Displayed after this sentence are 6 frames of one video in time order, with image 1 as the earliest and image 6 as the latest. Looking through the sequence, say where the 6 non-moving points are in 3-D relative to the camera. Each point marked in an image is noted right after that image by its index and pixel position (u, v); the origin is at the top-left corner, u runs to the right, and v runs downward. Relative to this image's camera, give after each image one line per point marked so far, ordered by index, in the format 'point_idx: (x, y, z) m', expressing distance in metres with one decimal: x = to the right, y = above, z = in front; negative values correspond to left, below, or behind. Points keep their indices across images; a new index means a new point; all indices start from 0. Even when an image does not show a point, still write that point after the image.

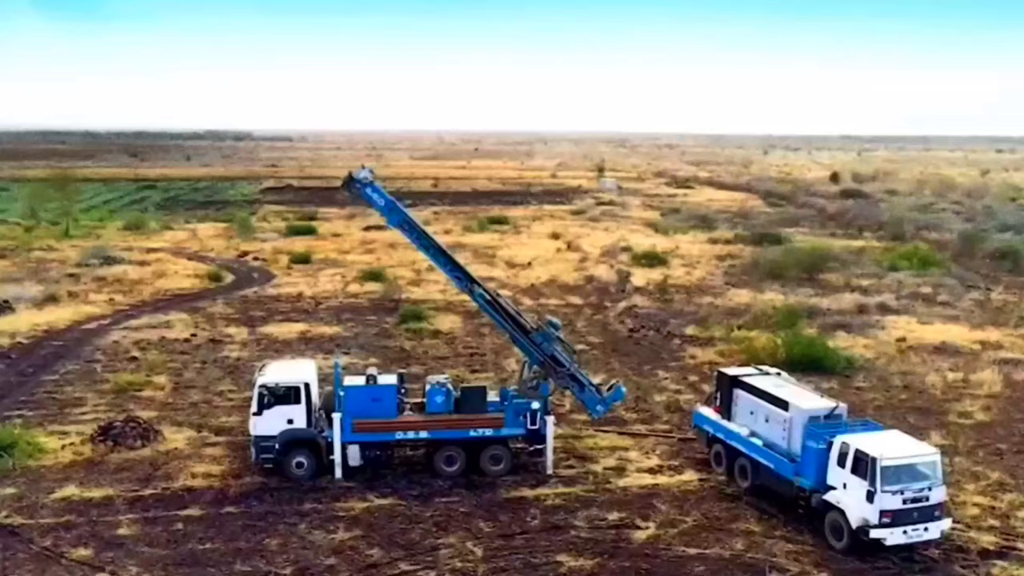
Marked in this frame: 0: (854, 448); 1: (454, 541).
0: (+6.2, -2.9, +17.8) m
1: (-1.1, -4.8, +18.5) m
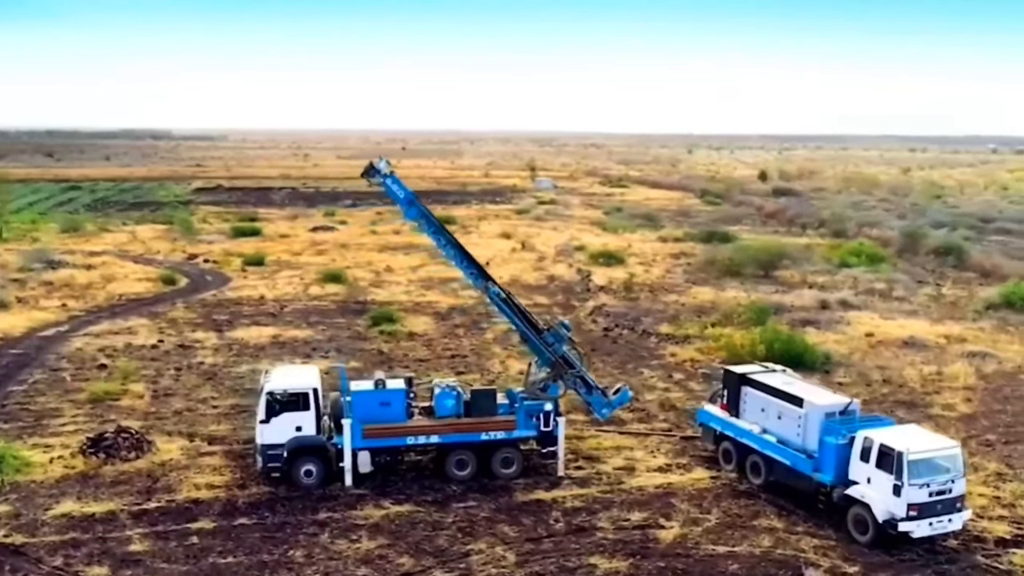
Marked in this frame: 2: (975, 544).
0: (+6.8, -2.9, +18.1) m
1: (-0.5, -4.8, +18.2) m
2: (+8.7, -4.8, +18.5) m
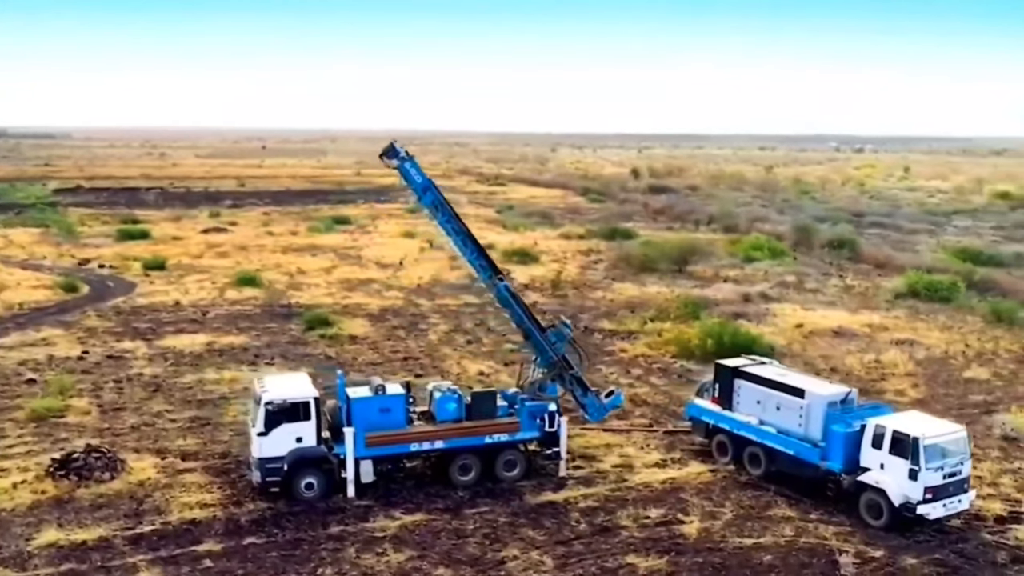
0: (+7.2, -2.7, +18.8) m
1: (+0.1, -4.8, +17.8) m
2: (+9.2, -4.6, +19.4) m
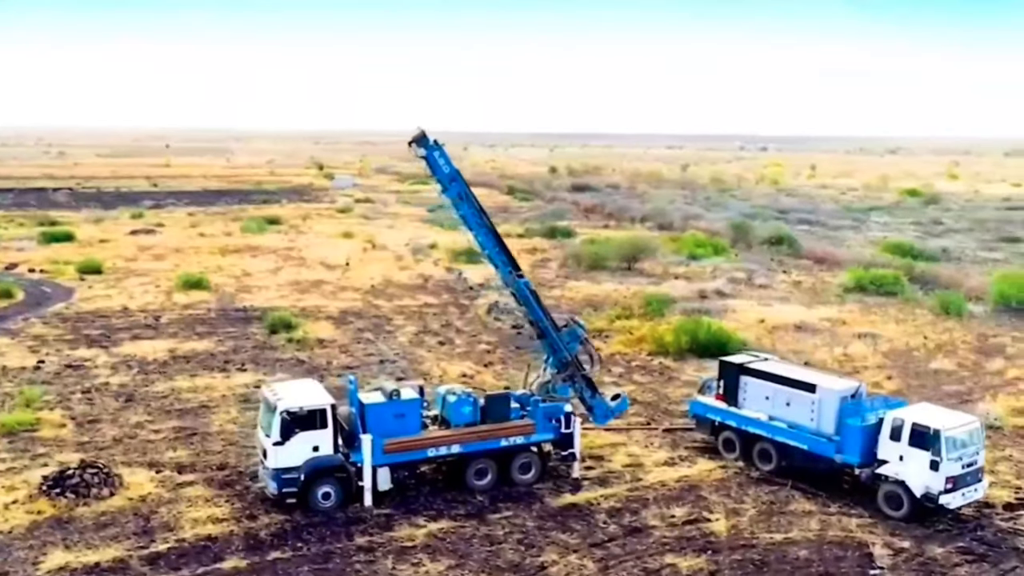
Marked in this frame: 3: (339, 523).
0: (+7.8, -2.6, +19.1) m
1: (+0.8, -4.8, +17.5) m
2: (+9.7, -4.5, +19.9) m
3: (-3.4, -4.5, +19.0) m
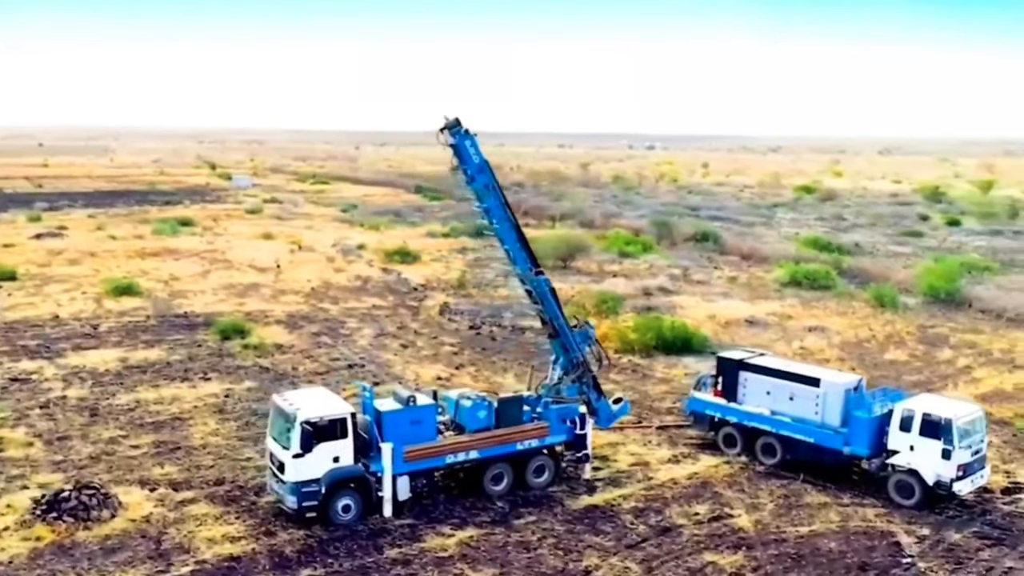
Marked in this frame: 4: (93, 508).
0: (+8.2, -2.5, +19.7) m
1: (+1.5, -4.8, +17.3) m
2: (+10.0, -4.4, +20.7) m
3: (-2.8, -4.6, +18.3) m
4: (-7.9, -4.2, +18.5) m
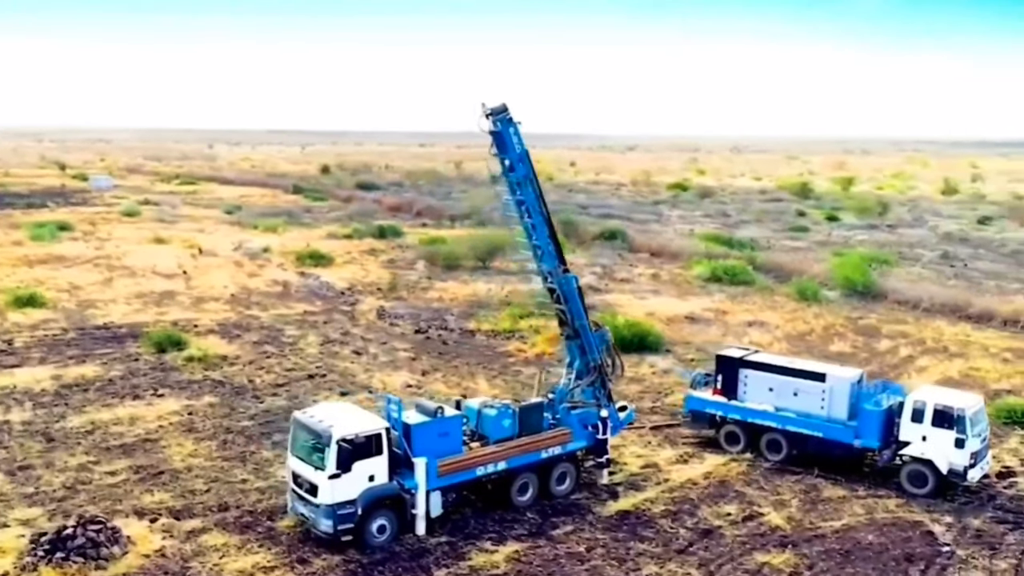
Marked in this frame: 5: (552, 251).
0: (+8.7, -2.4, +20.3) m
1: (+2.4, -4.9, +16.9) m
2: (+10.4, -4.2, +21.6) m
3: (-1.9, -4.8, +17.3) m
4: (-7.1, -4.4, +16.8) m
5: (+0.8, +0.5, +18.7) m
